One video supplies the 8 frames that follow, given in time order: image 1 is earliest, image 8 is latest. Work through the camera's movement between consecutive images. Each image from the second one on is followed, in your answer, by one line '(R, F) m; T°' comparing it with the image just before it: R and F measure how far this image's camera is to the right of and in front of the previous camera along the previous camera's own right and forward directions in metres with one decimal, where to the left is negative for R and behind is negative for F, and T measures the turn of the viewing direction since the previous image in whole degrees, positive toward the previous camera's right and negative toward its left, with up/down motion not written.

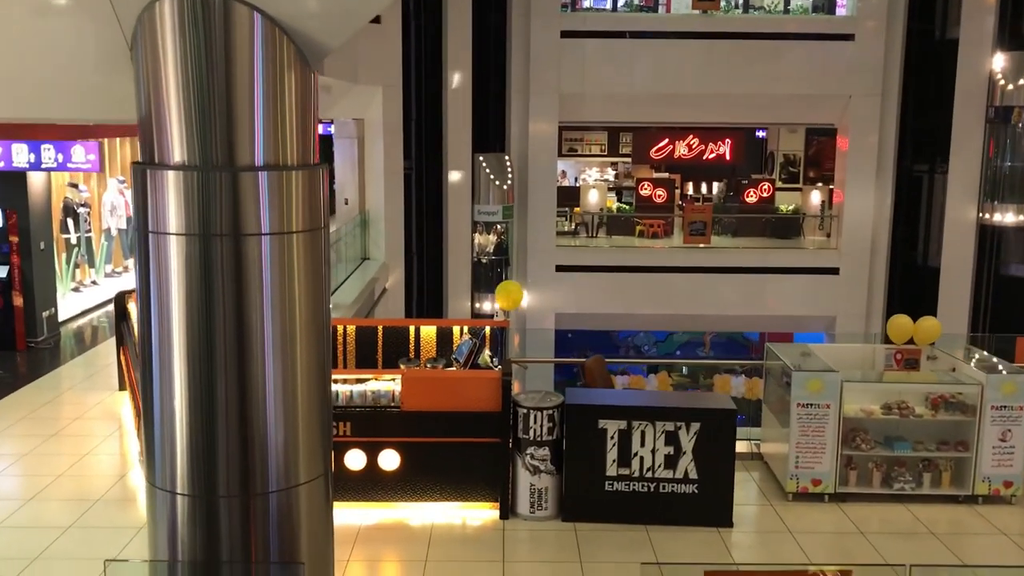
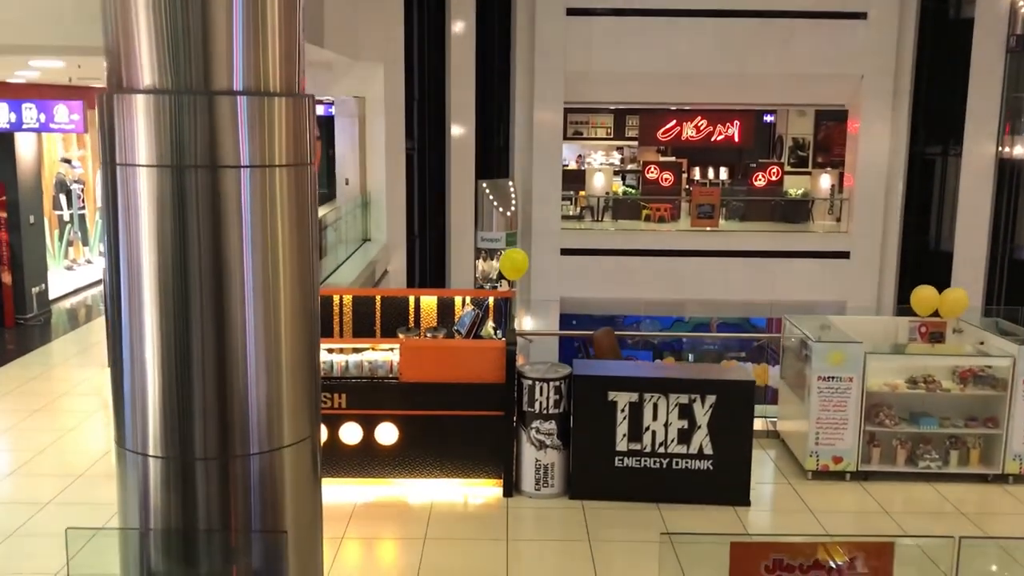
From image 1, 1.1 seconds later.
(0.0, +0.4) m; 0°
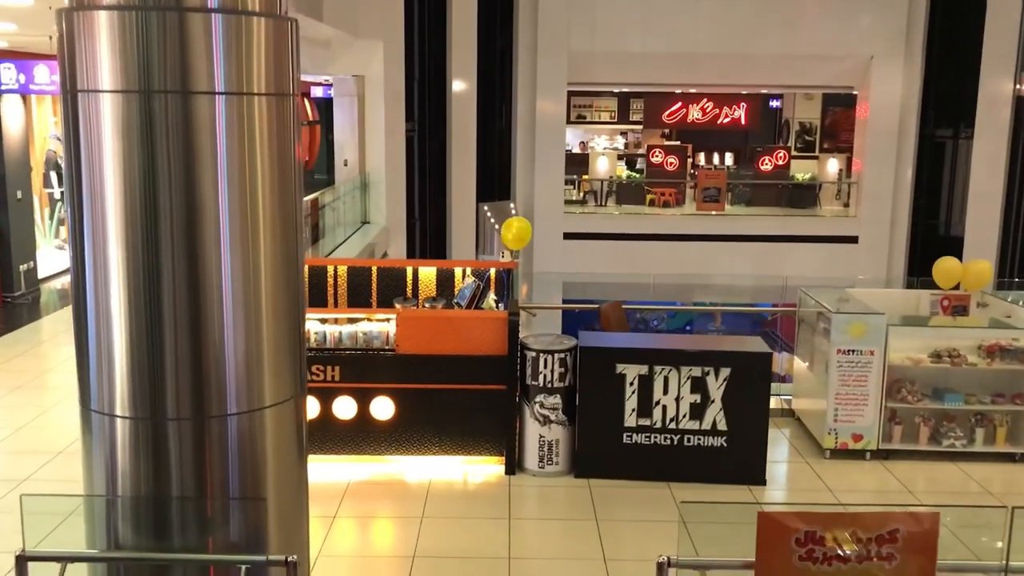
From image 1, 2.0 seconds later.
(0.0, +0.3) m; 0°
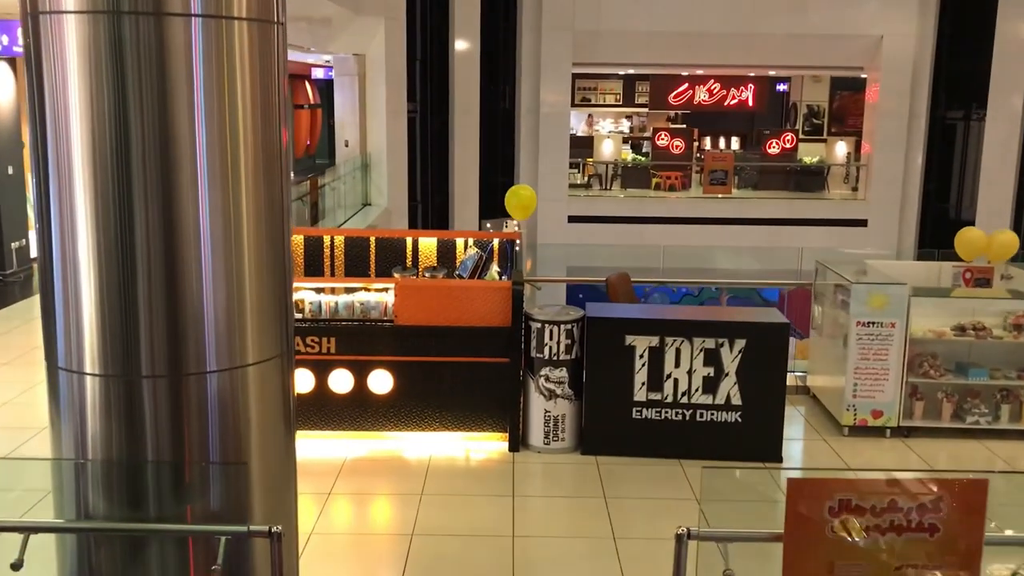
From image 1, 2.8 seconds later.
(0.0, +0.3) m; 0°
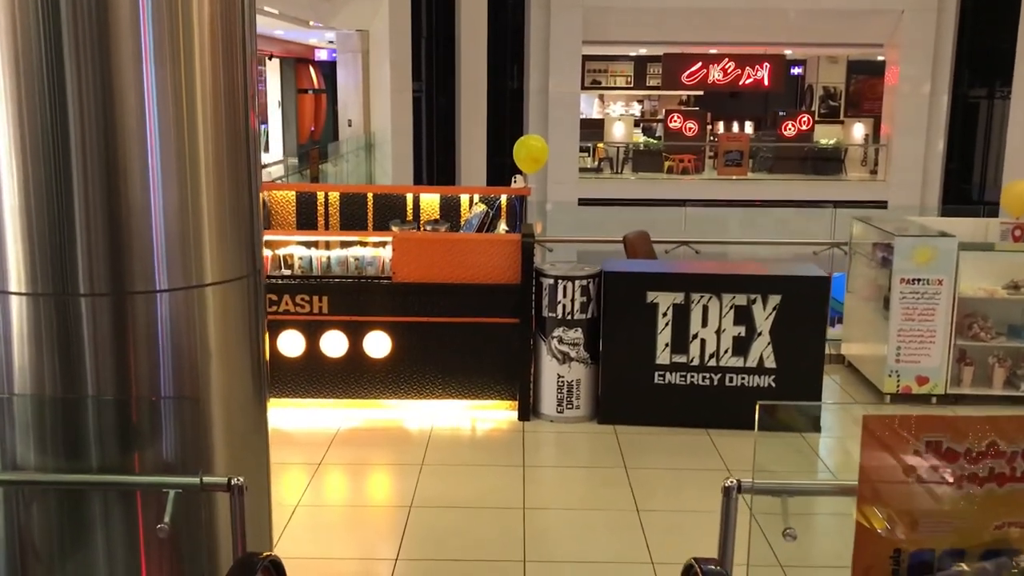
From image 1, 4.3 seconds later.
(0.0, +0.5) m; -1°
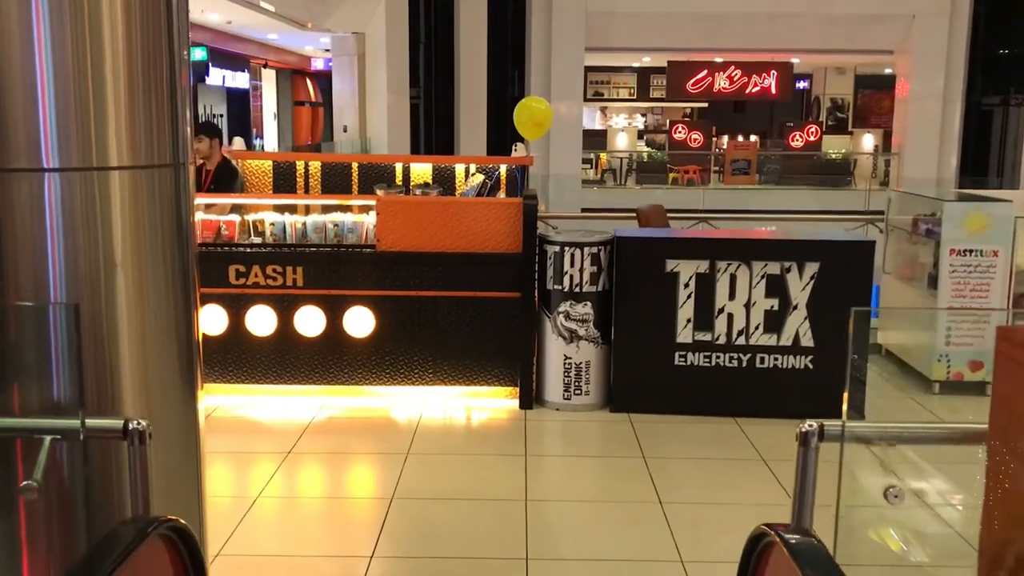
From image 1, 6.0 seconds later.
(0.0, +0.6) m; 0°
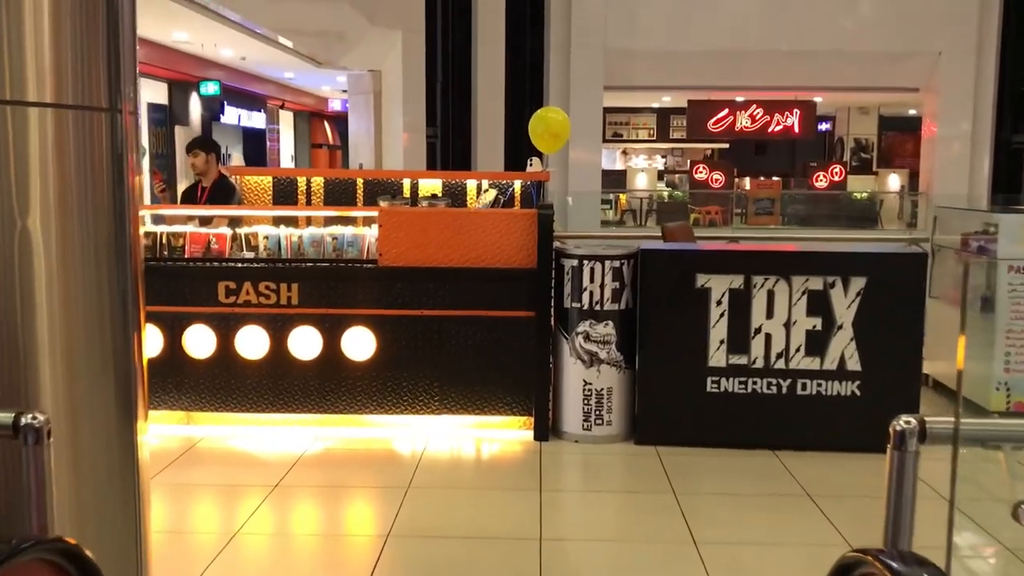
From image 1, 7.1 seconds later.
(0.0, +0.4) m; -1°
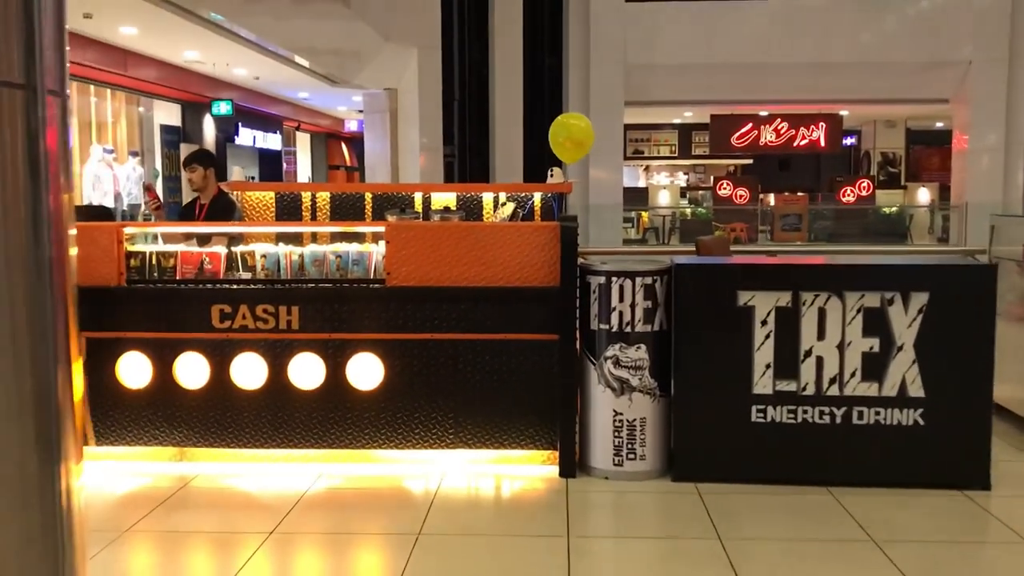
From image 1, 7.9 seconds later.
(0.0, +0.4) m; -1°
